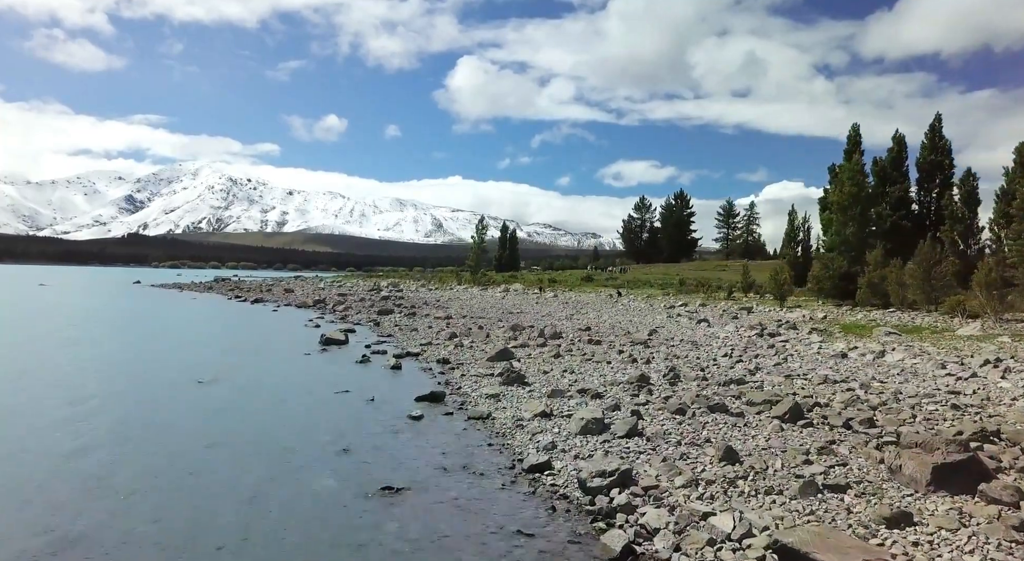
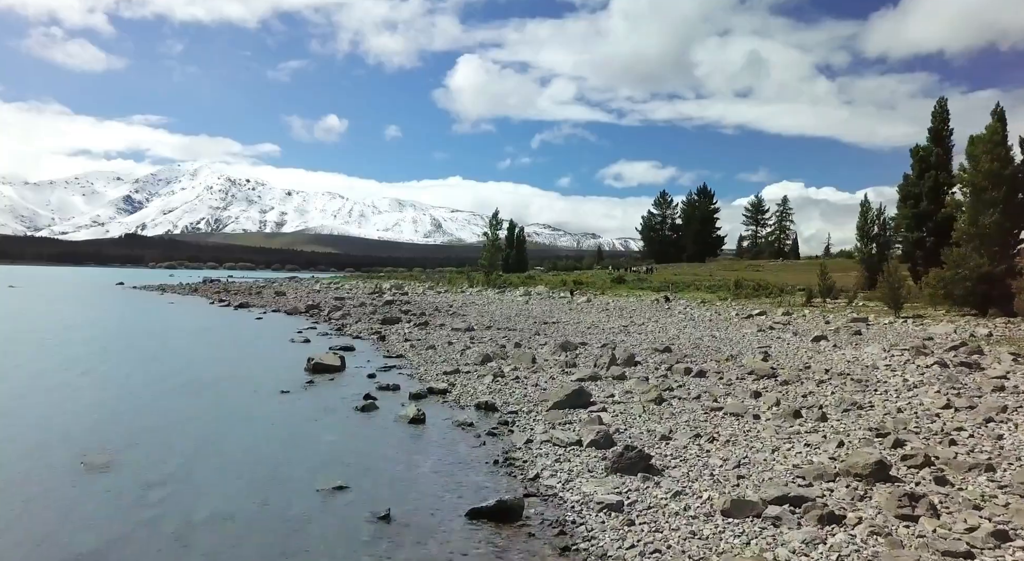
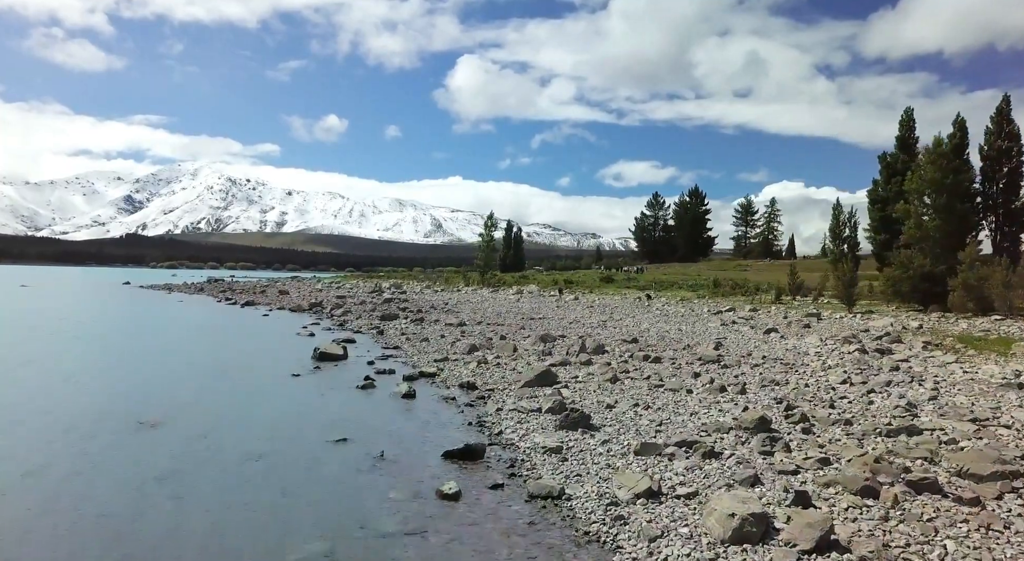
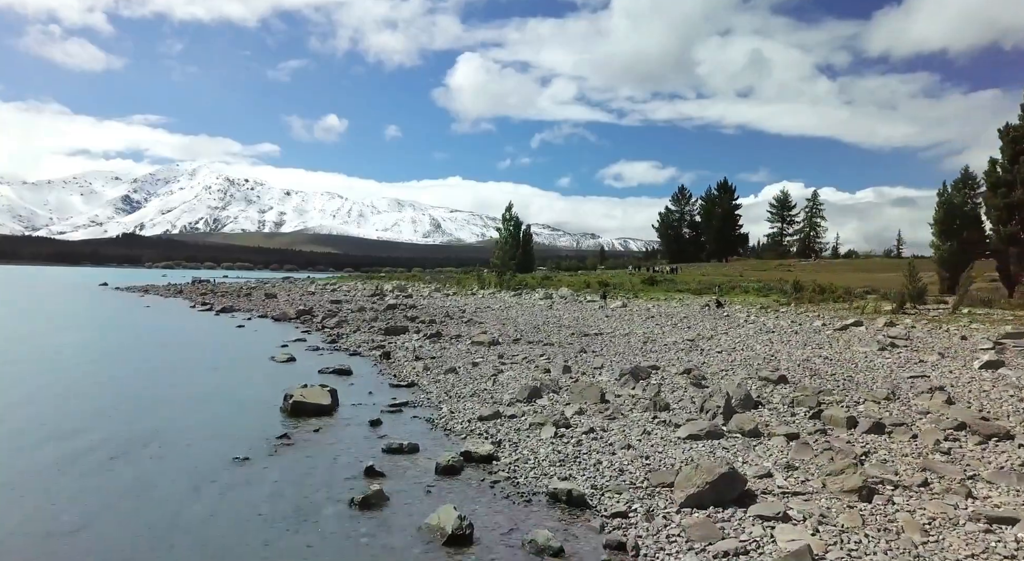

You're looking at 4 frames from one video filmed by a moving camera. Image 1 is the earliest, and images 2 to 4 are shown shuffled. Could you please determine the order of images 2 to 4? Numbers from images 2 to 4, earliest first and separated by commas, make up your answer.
3, 2, 4
